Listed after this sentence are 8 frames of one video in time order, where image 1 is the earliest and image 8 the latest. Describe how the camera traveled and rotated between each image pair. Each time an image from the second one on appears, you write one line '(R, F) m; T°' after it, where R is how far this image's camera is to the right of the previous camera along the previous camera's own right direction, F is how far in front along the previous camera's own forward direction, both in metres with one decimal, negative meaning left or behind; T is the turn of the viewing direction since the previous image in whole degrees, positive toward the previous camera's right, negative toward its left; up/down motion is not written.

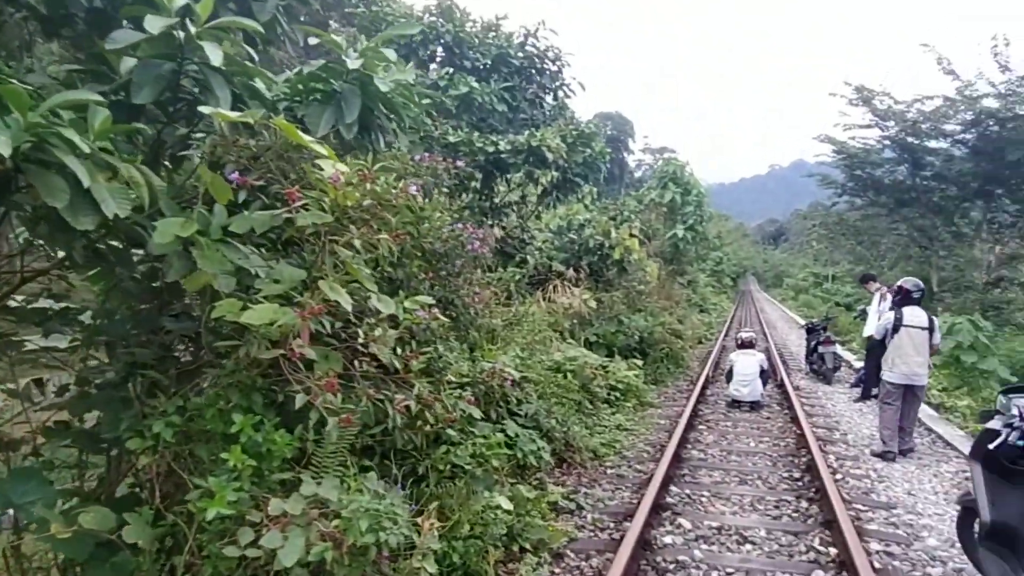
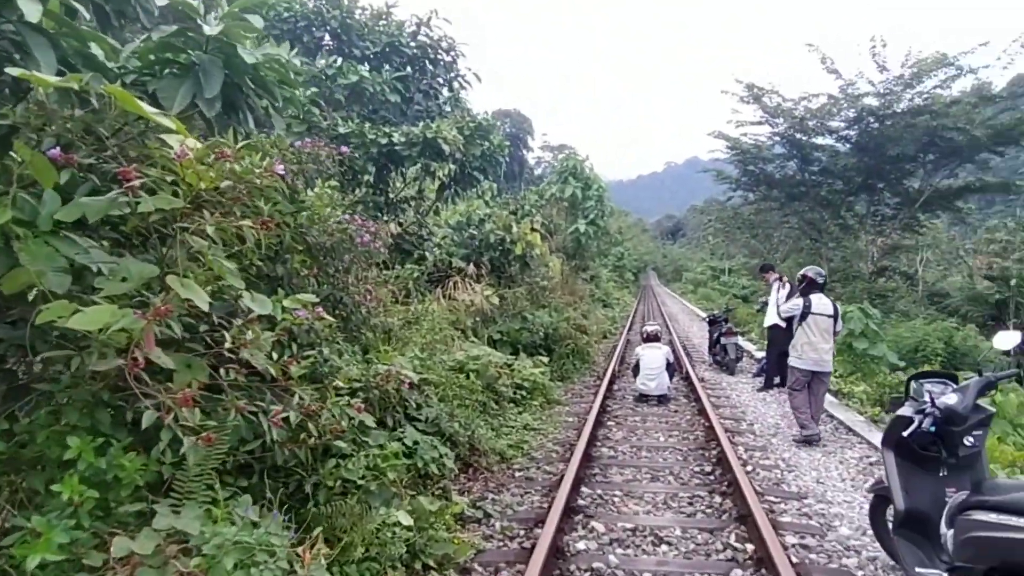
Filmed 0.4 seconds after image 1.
(0.0, +0.3) m; +6°
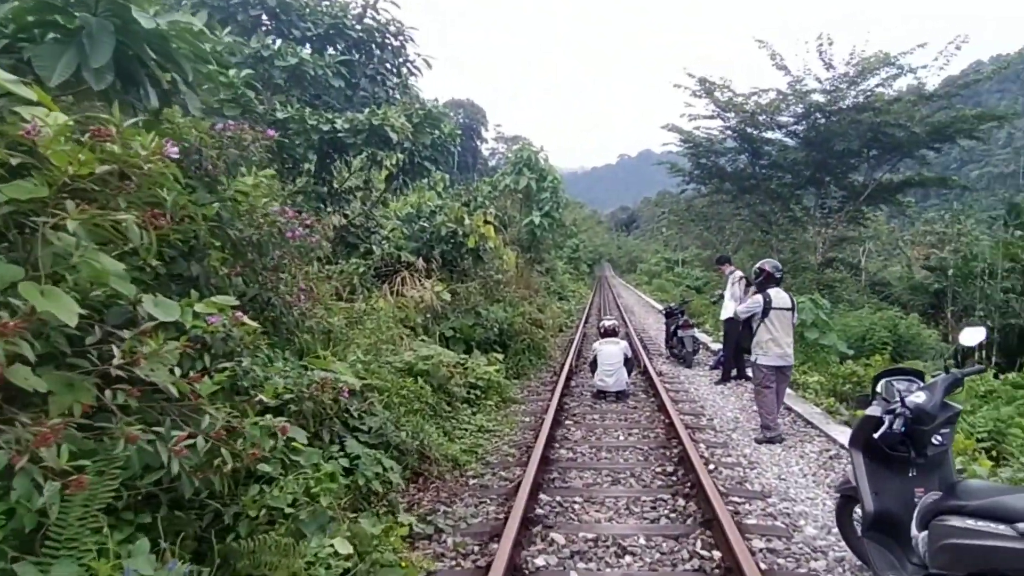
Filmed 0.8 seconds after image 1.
(0.0, +0.3) m; +3°
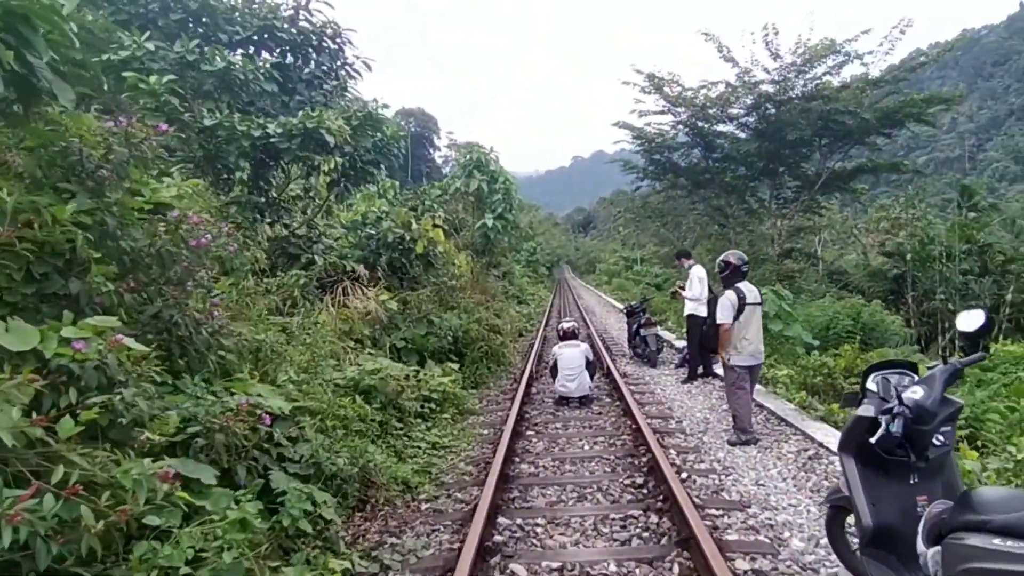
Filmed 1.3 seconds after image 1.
(+0.1, +0.4) m; +2°
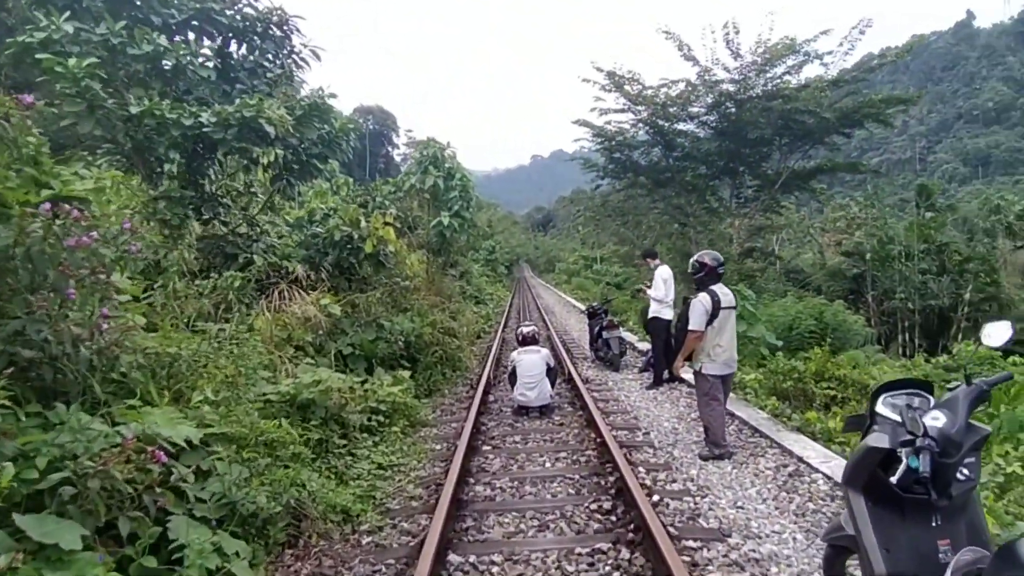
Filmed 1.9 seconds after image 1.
(0.0, +0.5) m; +2°
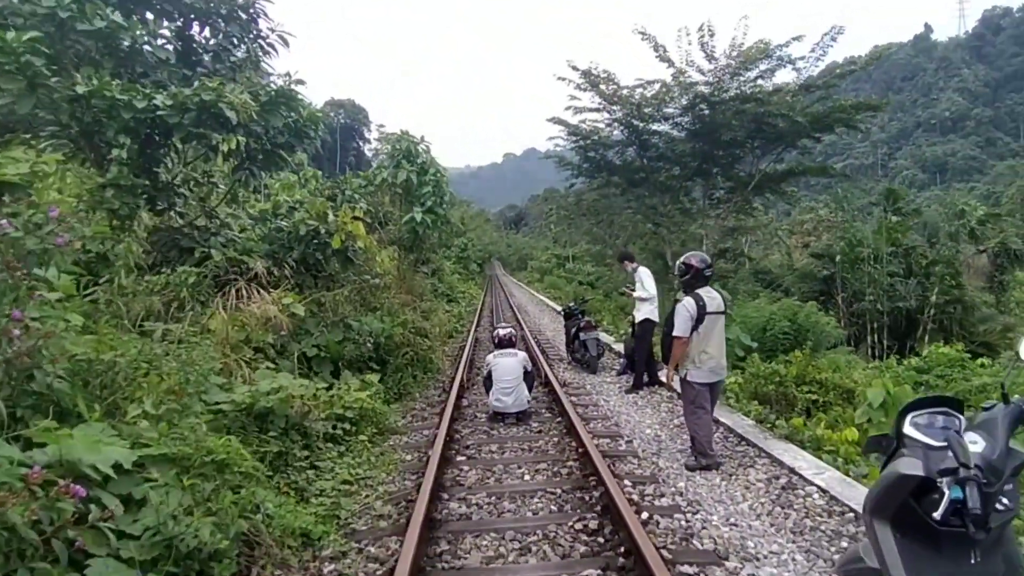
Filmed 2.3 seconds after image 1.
(0.0, +0.4) m; +2°
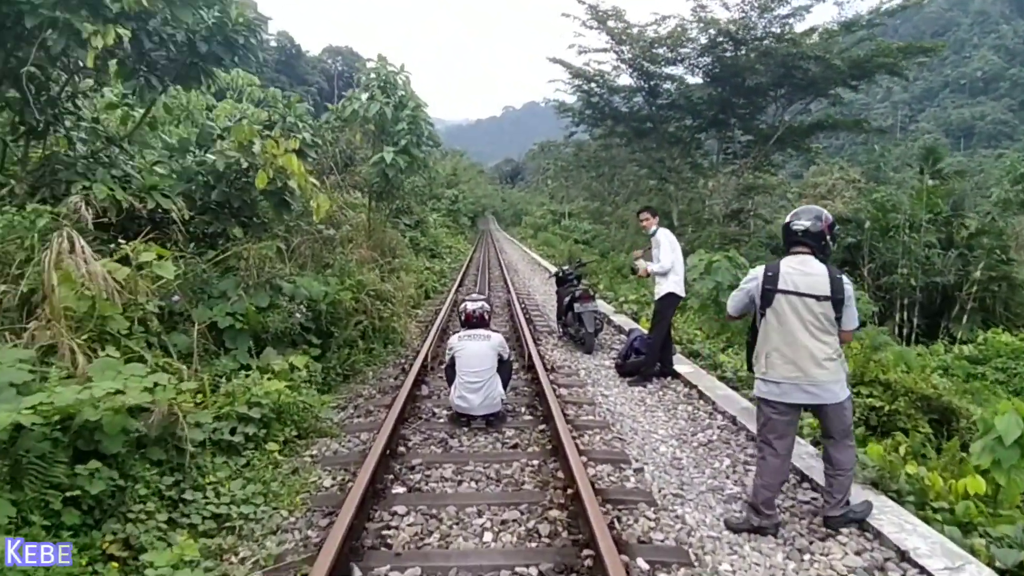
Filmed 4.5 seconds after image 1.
(+0.1, +1.7) m; 0°
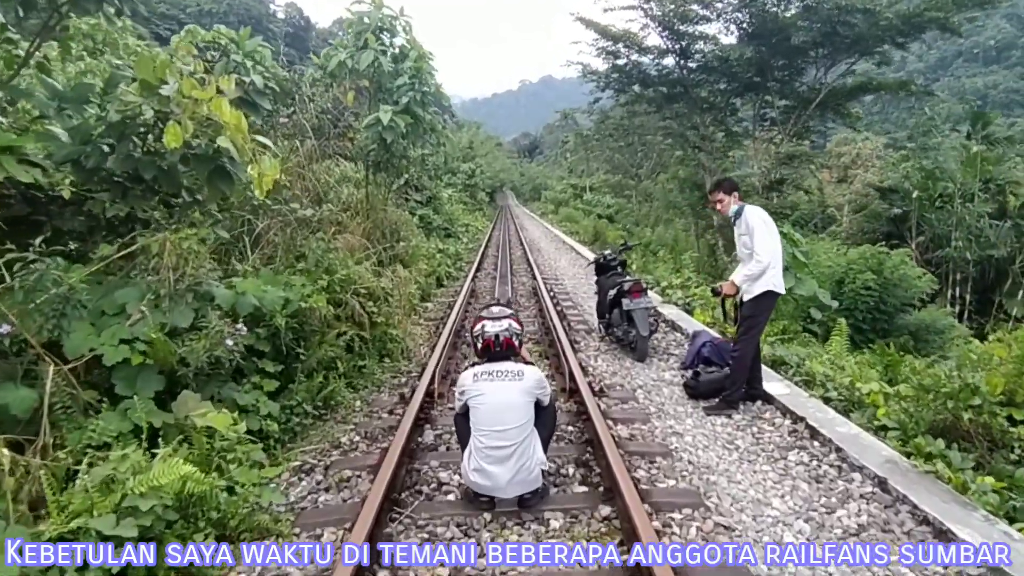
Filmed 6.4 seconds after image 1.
(-0.1, +1.8) m; -1°
